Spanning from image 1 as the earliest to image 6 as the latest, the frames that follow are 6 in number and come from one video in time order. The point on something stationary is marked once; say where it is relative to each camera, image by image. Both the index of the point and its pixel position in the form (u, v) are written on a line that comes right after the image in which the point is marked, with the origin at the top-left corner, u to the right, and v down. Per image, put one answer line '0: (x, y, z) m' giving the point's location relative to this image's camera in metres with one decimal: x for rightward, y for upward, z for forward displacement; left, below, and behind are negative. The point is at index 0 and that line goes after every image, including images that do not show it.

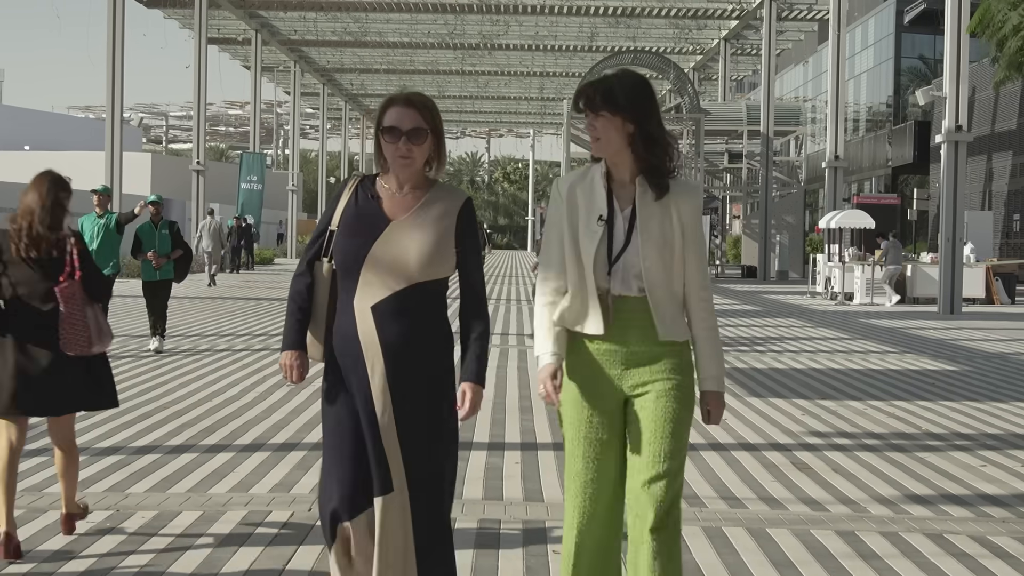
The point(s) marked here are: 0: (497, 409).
0: (-0.1, -0.9, +8.8) m
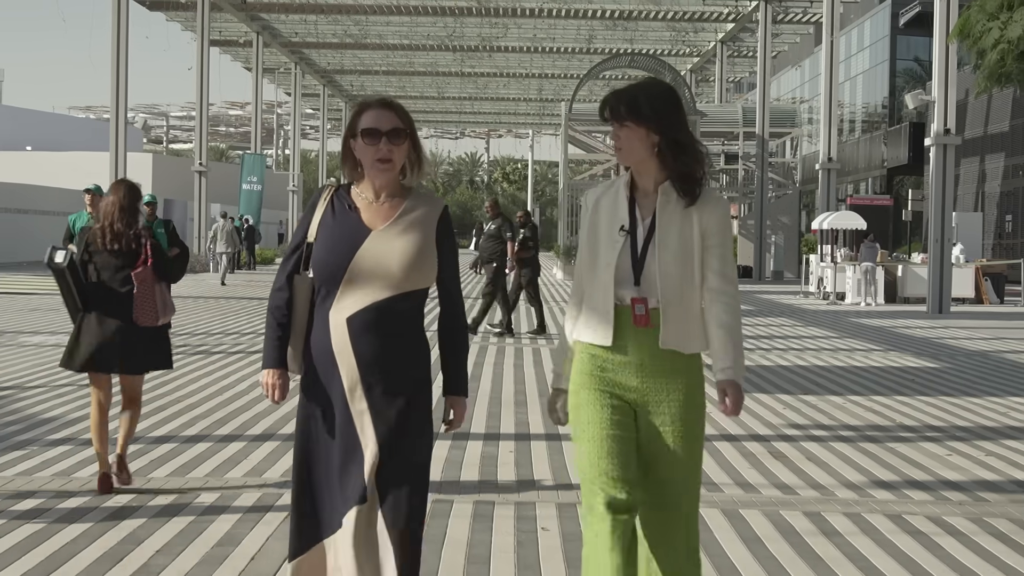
0: (-0.2, -0.9, +9.2) m
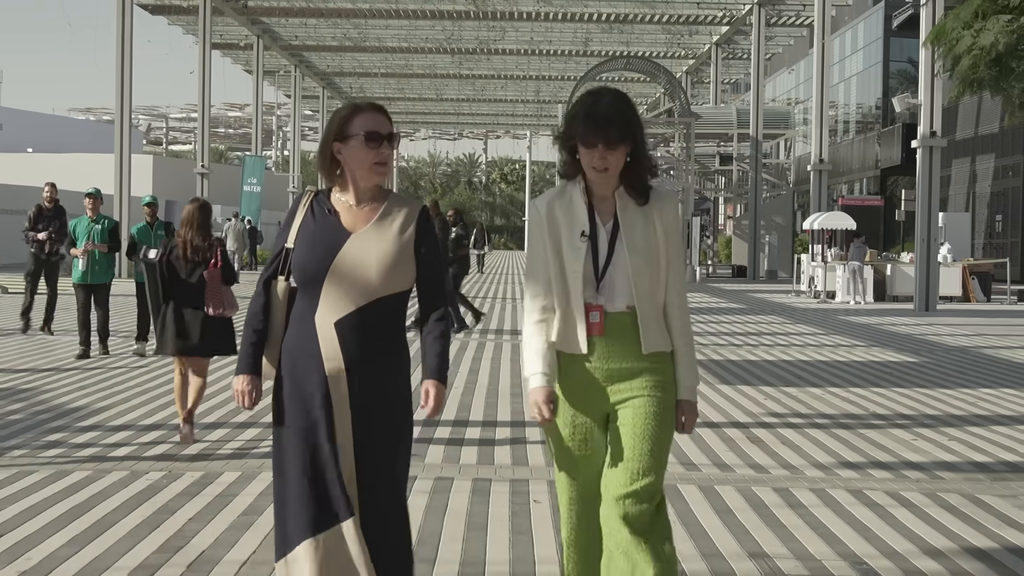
0: (-0.2, -0.9, +9.8) m
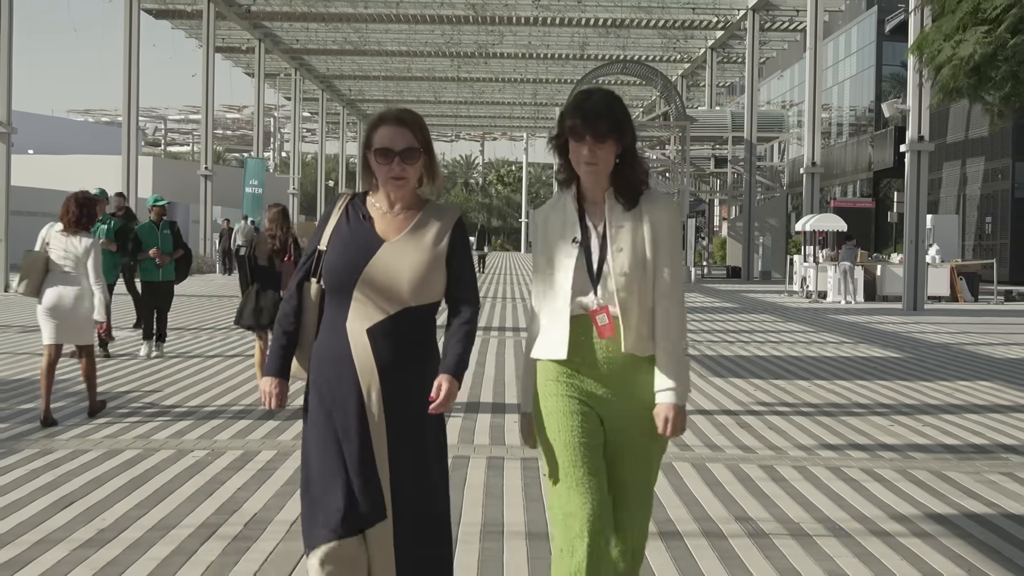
0: (-0.1, -0.8, +10.4) m
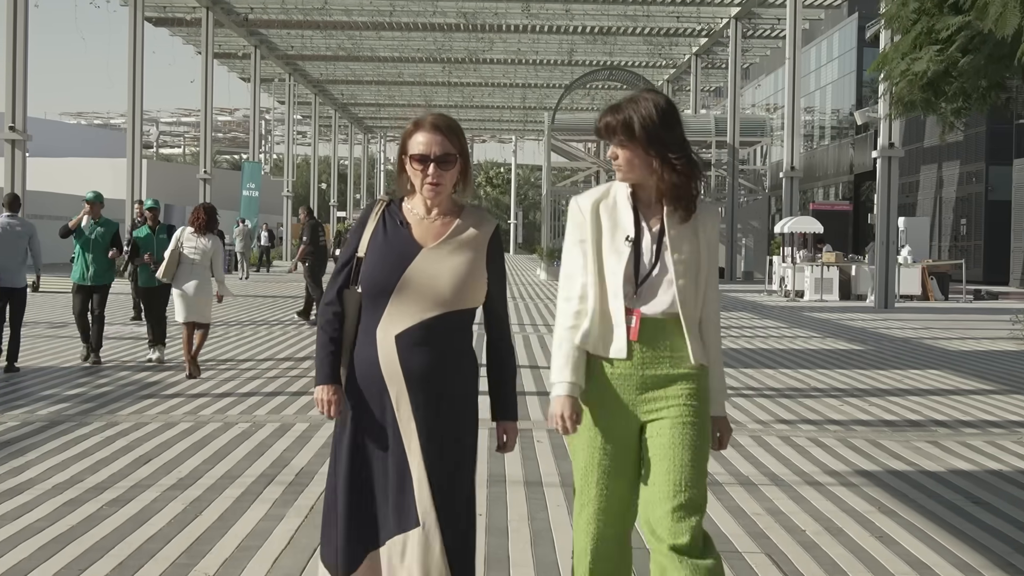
0: (-0.2, -0.8, +11.5) m
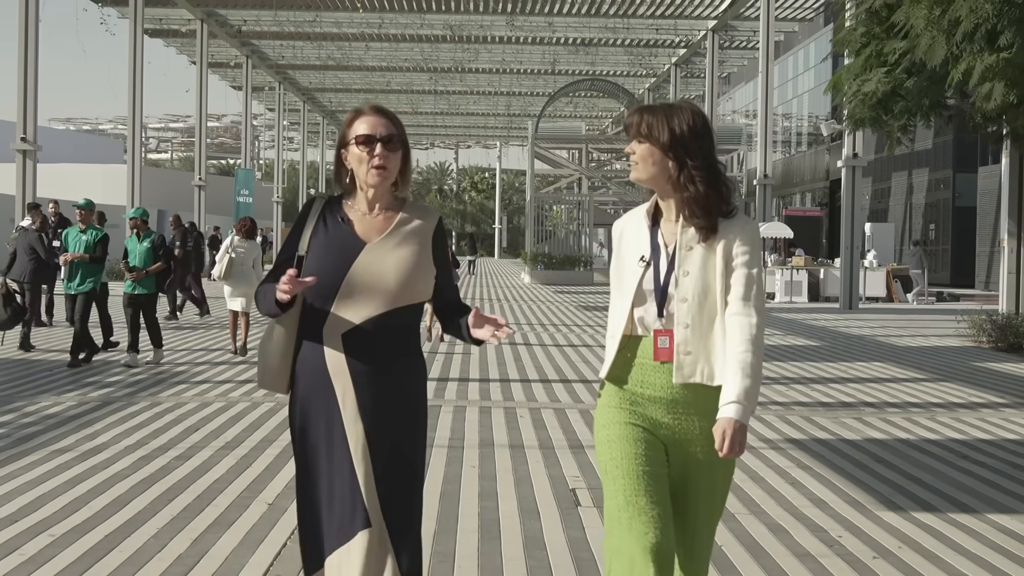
0: (-0.3, -0.8, +12.8) m
